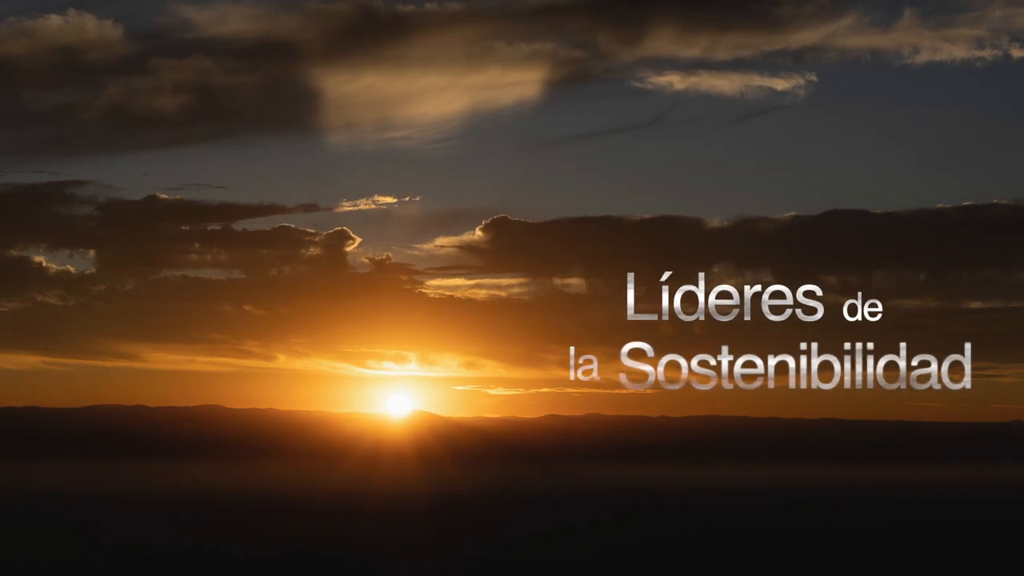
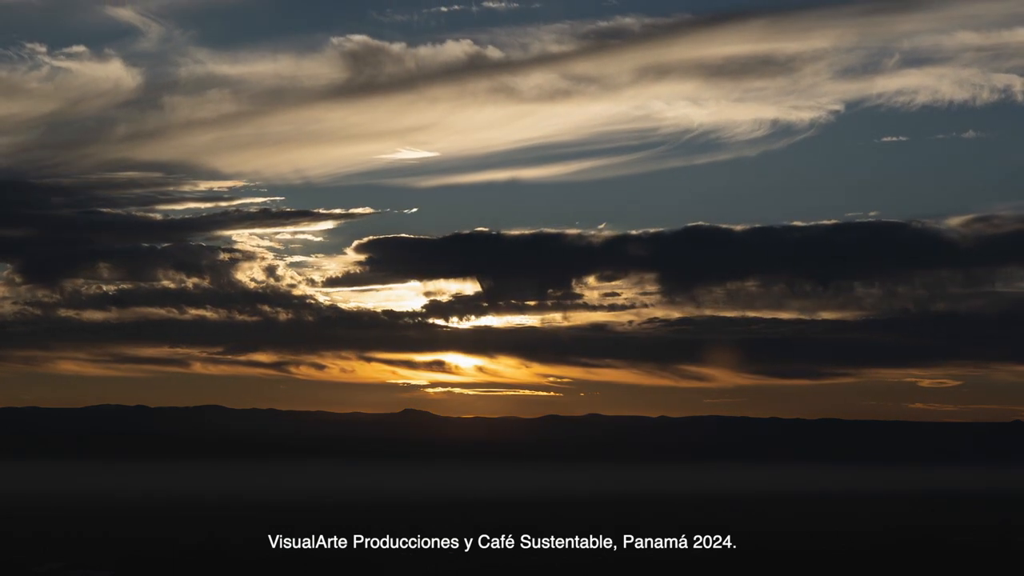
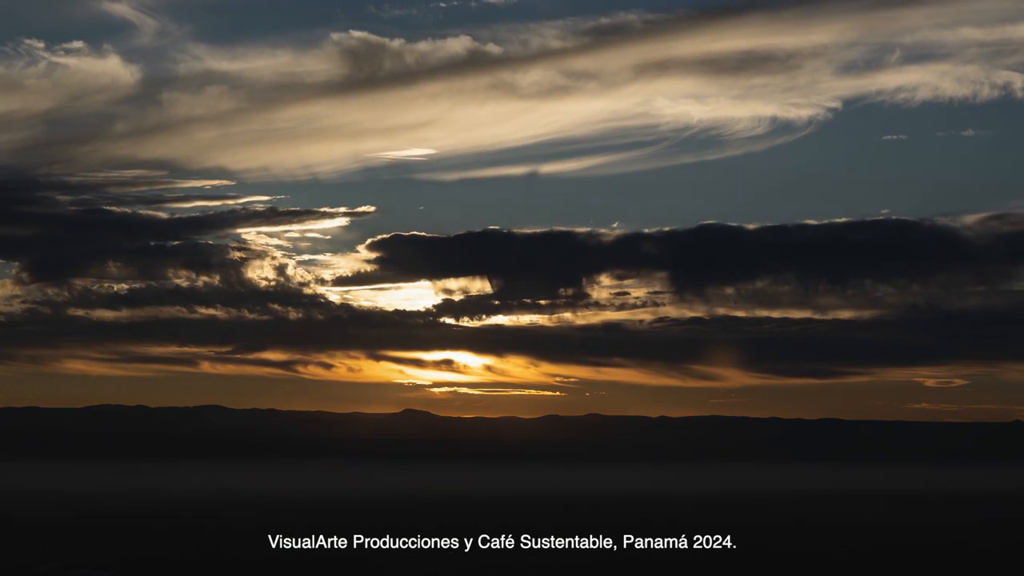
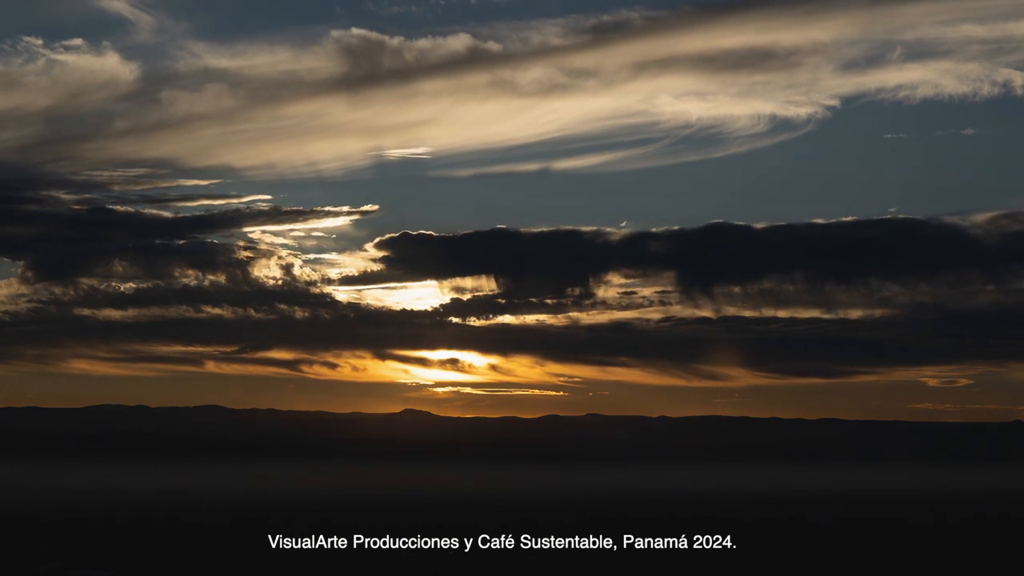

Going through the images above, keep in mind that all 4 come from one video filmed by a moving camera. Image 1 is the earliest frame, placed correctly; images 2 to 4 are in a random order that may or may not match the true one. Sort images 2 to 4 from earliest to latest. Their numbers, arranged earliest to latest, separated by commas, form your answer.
4, 3, 2
